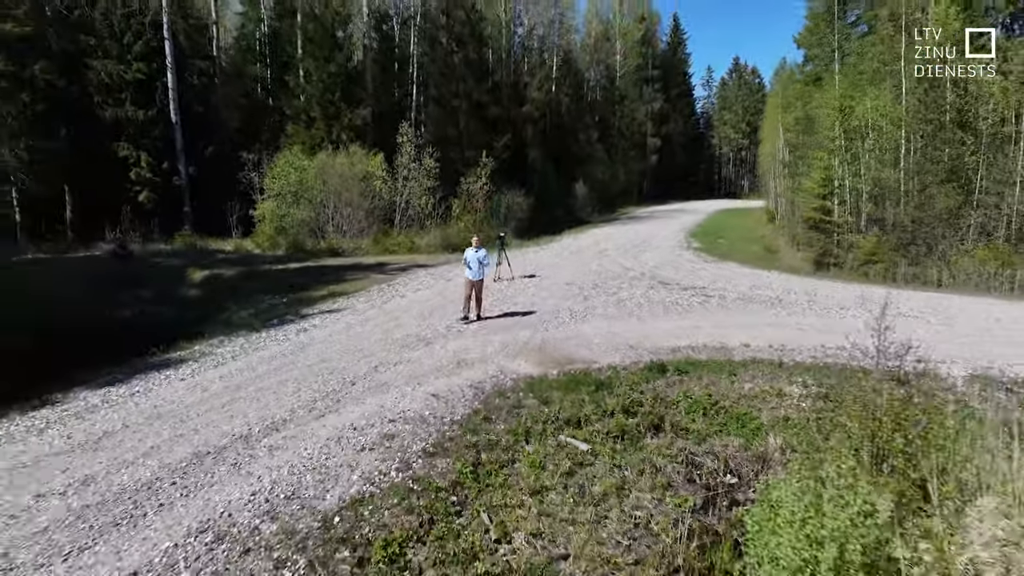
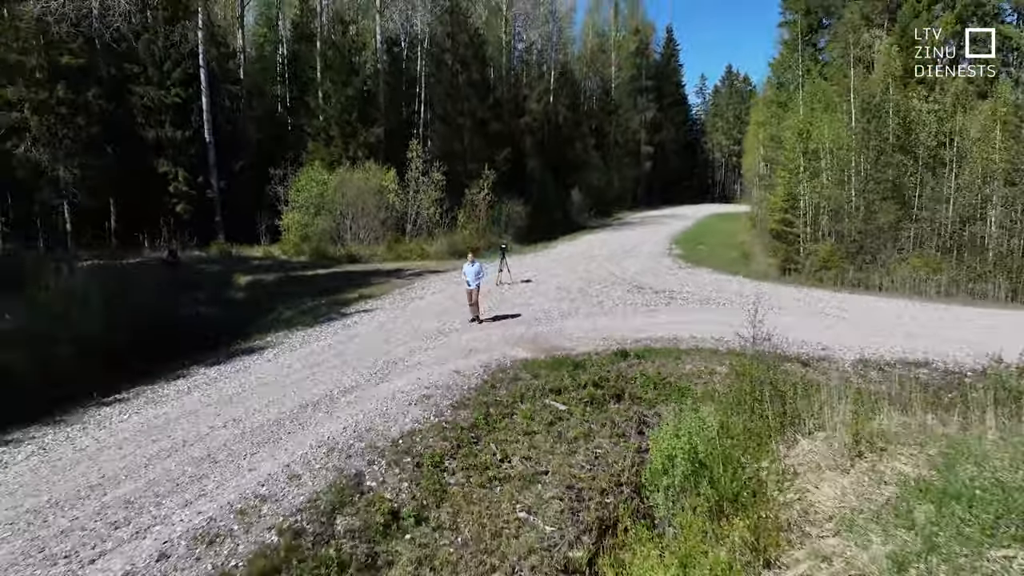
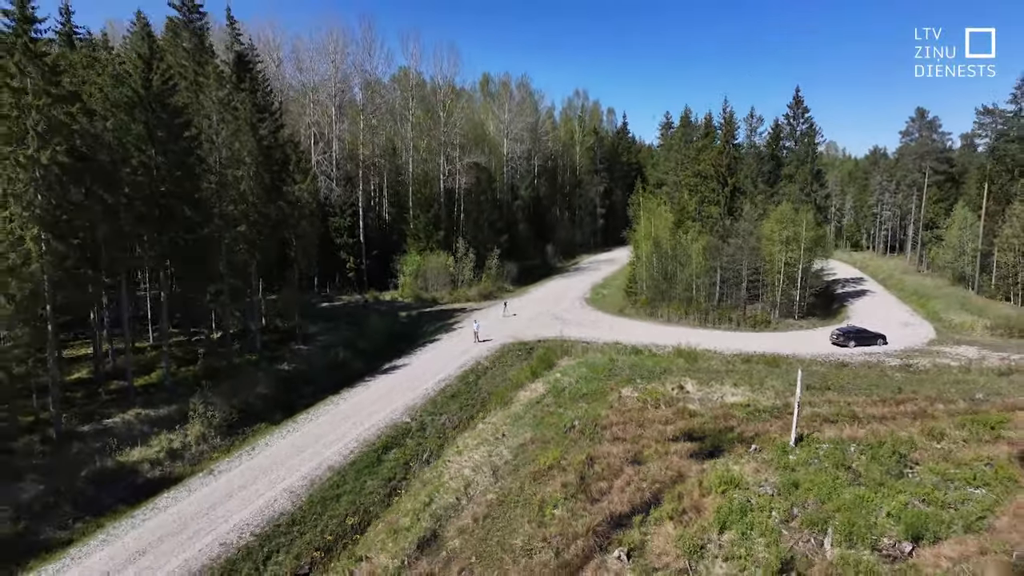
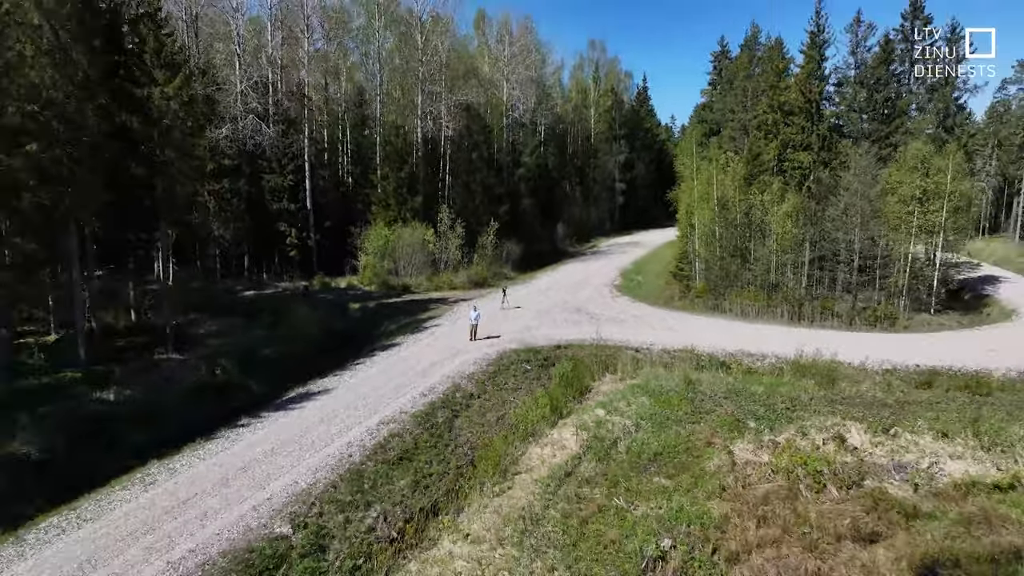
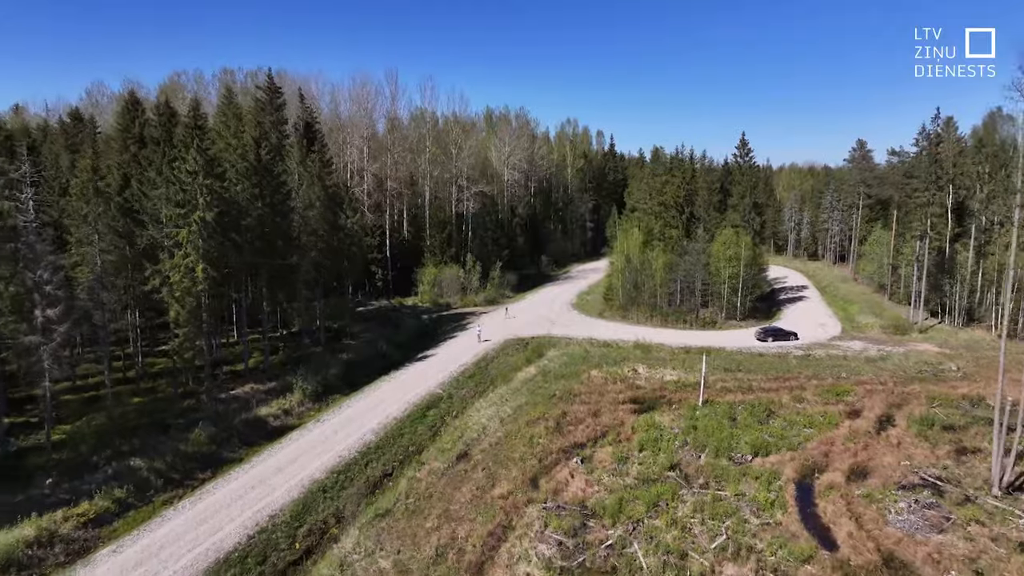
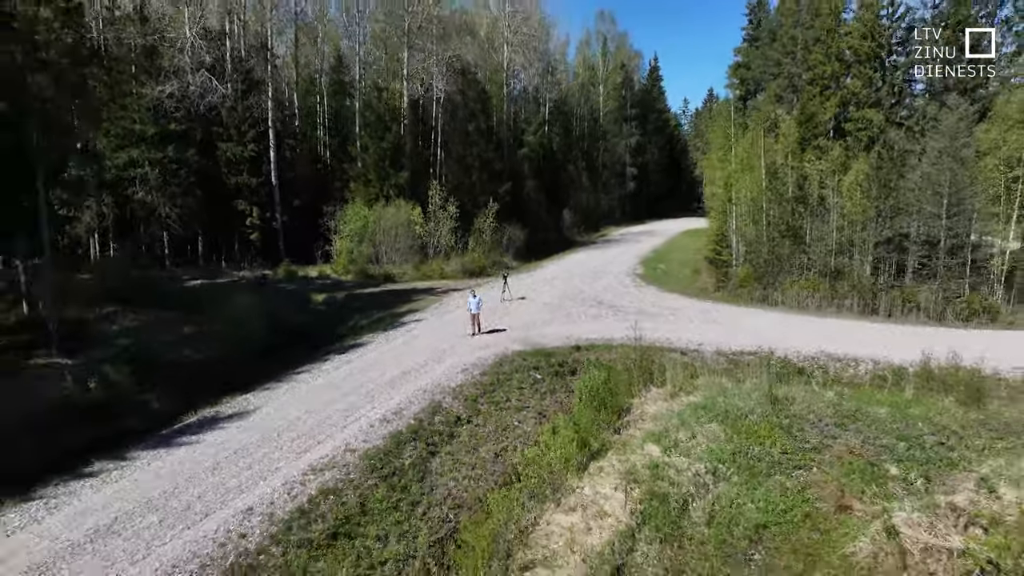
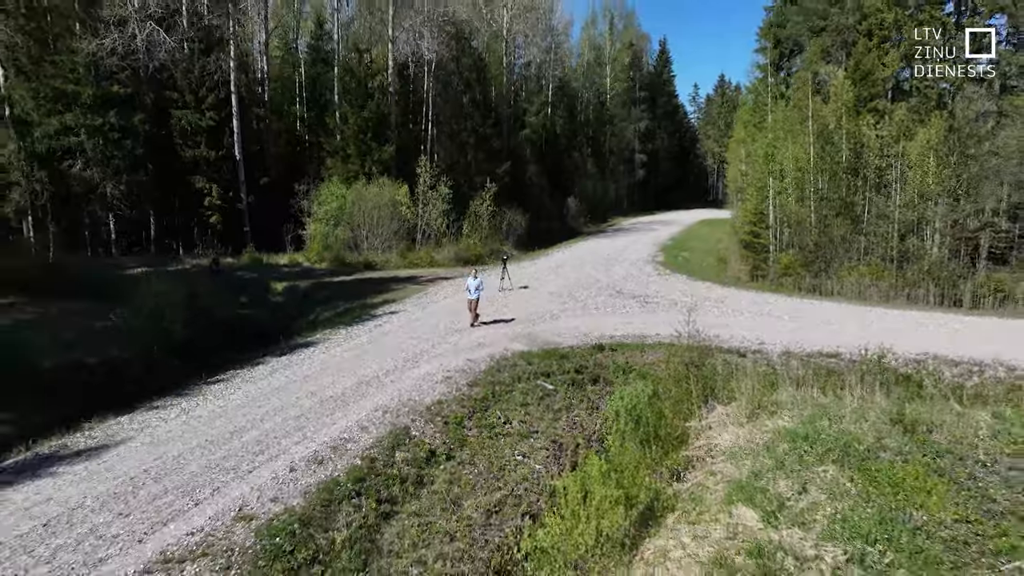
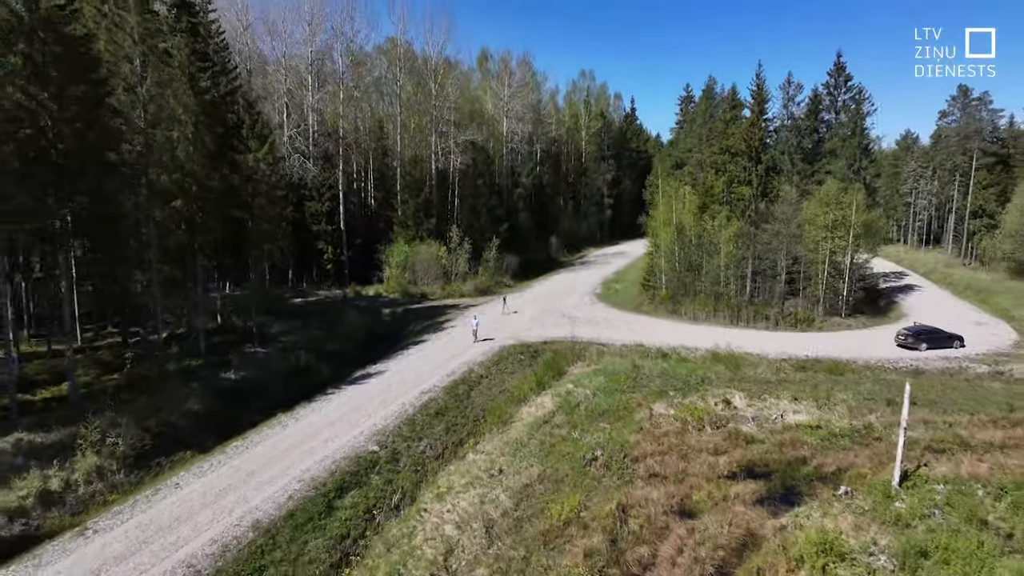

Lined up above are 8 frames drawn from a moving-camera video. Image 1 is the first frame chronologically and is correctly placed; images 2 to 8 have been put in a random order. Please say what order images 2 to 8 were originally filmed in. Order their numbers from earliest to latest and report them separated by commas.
2, 7, 6, 4, 8, 3, 5
